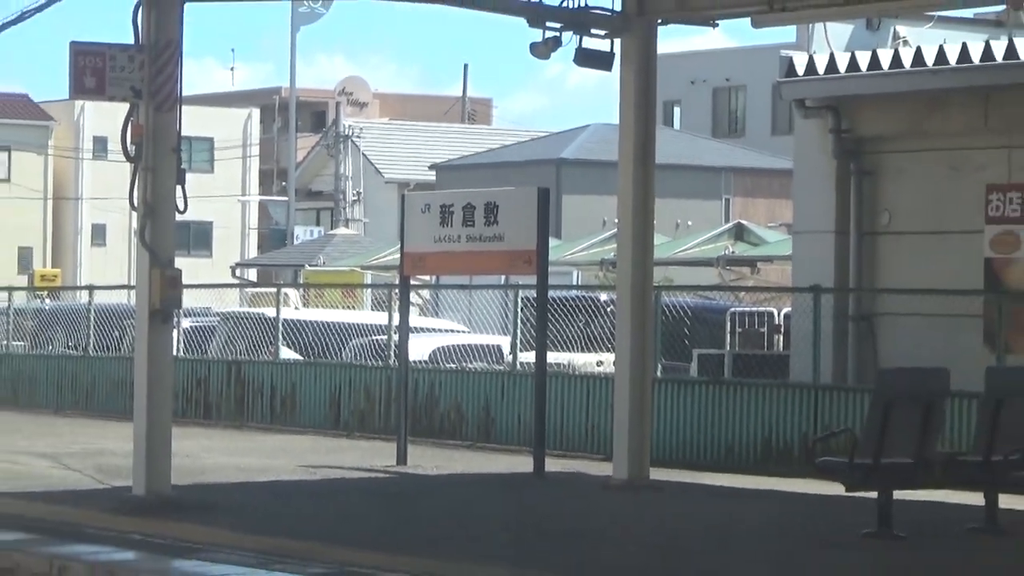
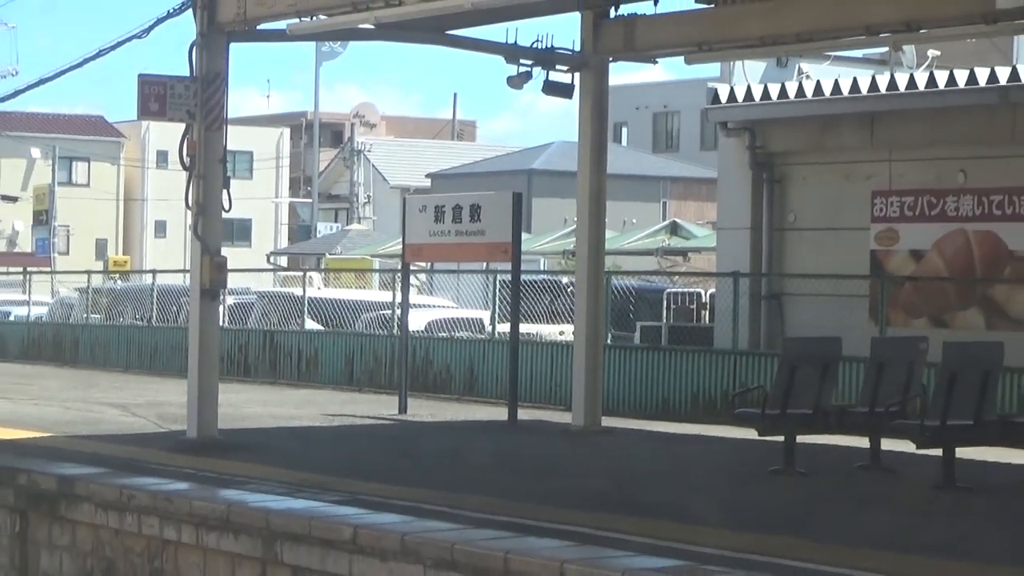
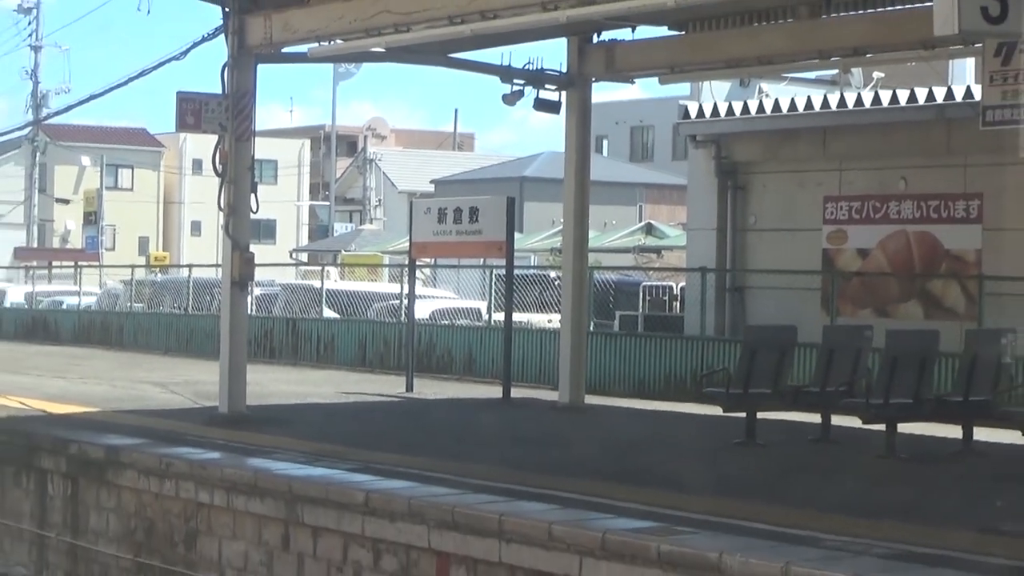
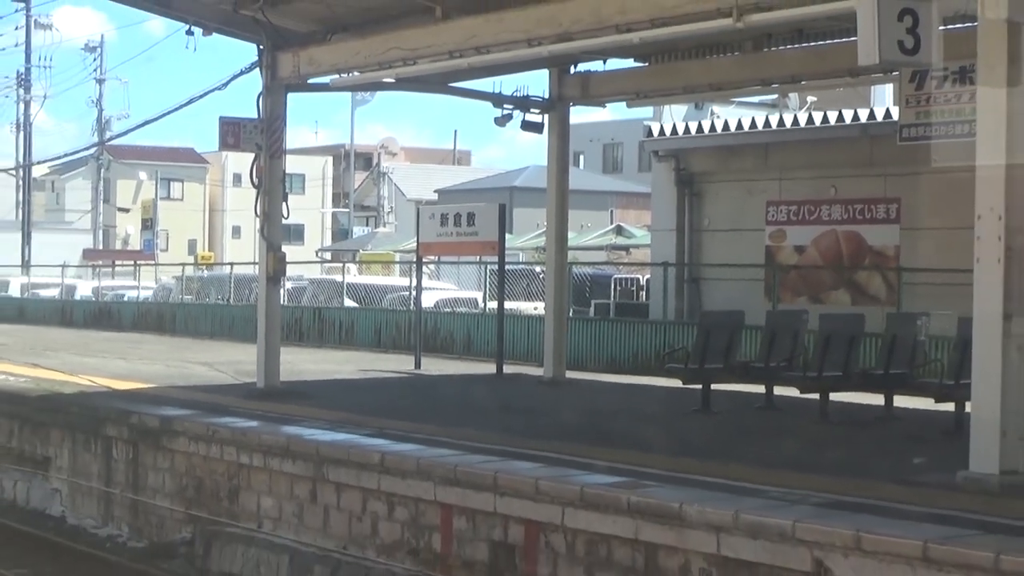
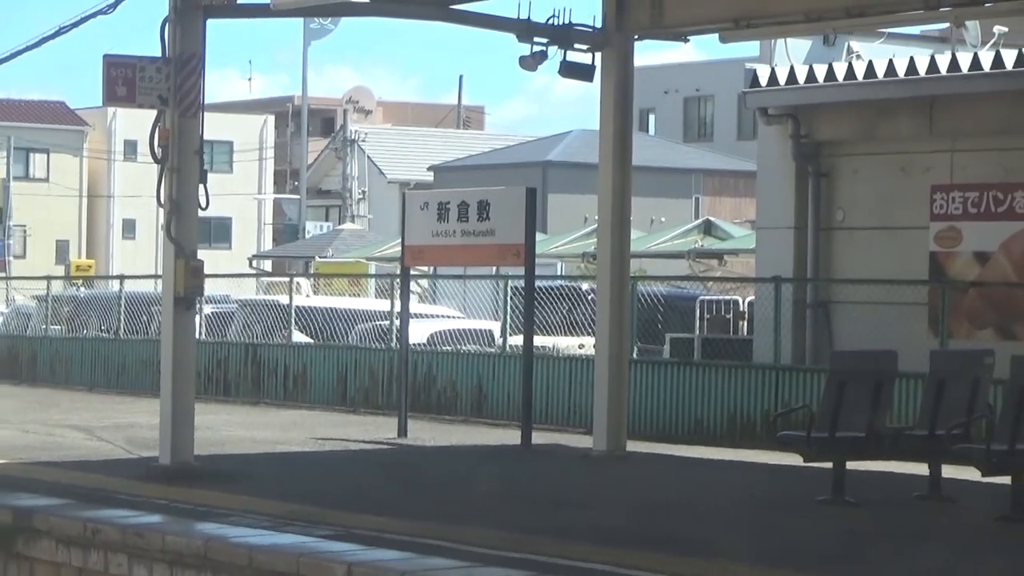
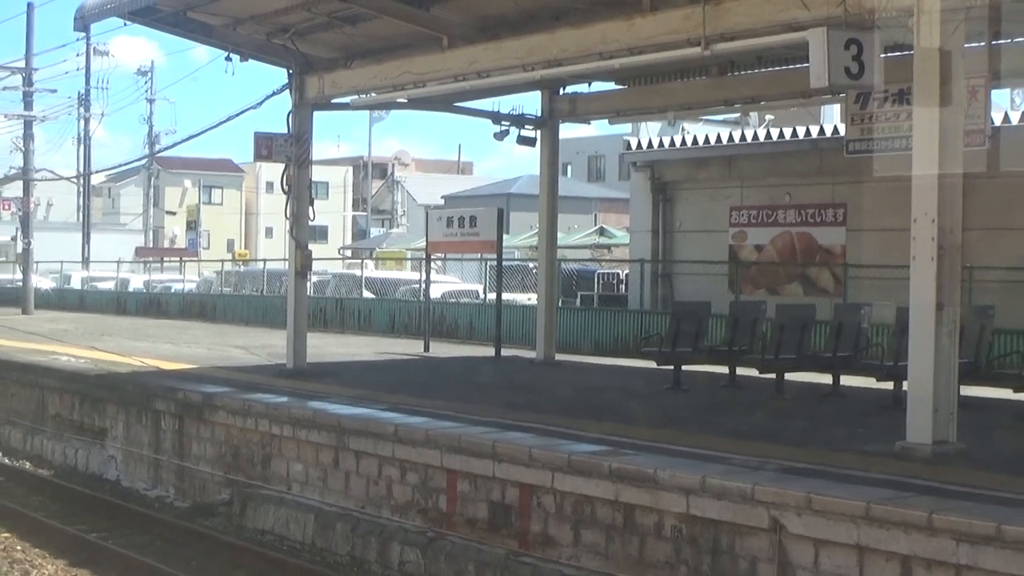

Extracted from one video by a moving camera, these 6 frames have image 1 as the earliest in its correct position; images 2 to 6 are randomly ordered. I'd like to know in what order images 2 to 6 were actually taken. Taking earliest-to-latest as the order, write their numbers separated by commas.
5, 2, 3, 4, 6
